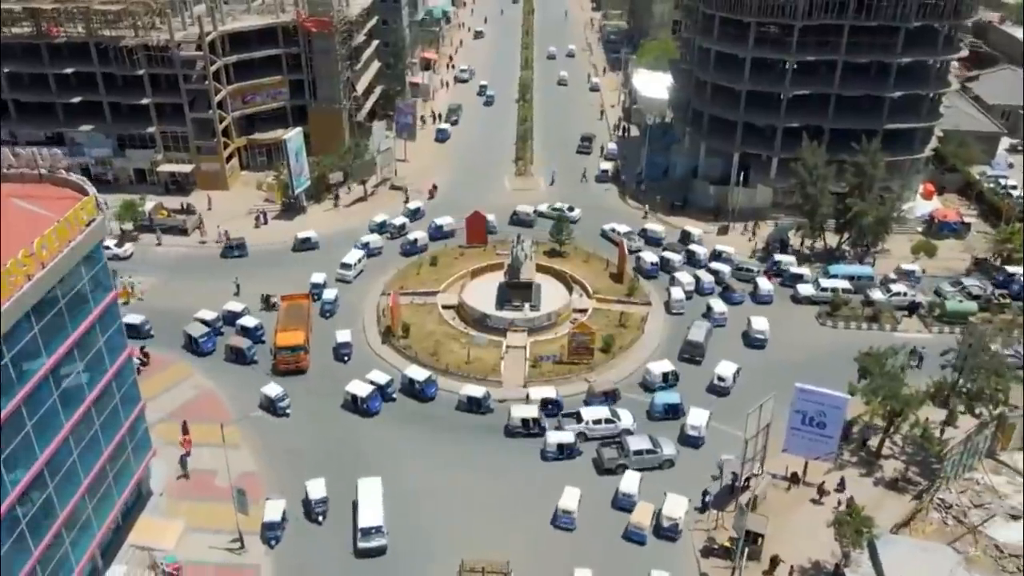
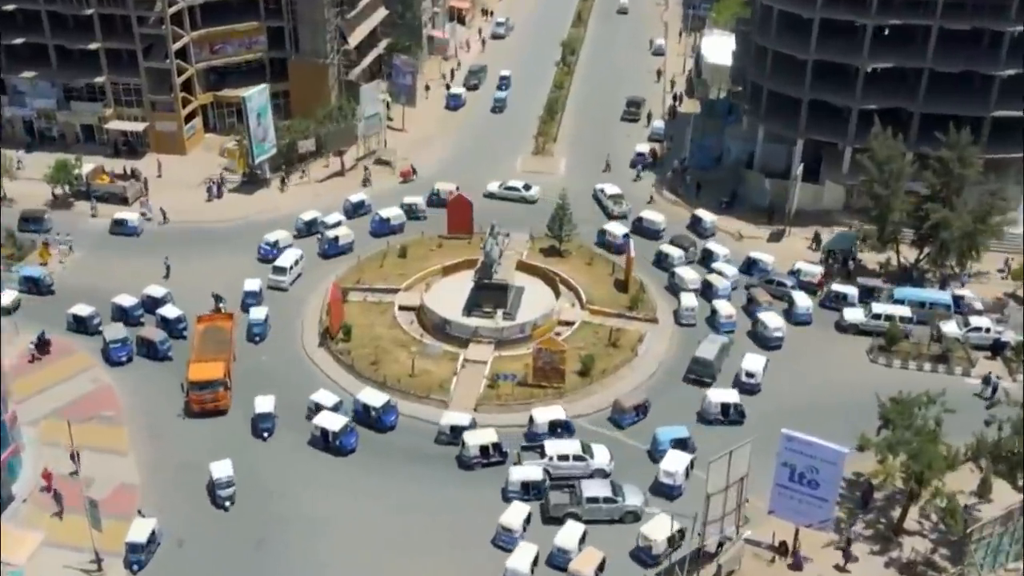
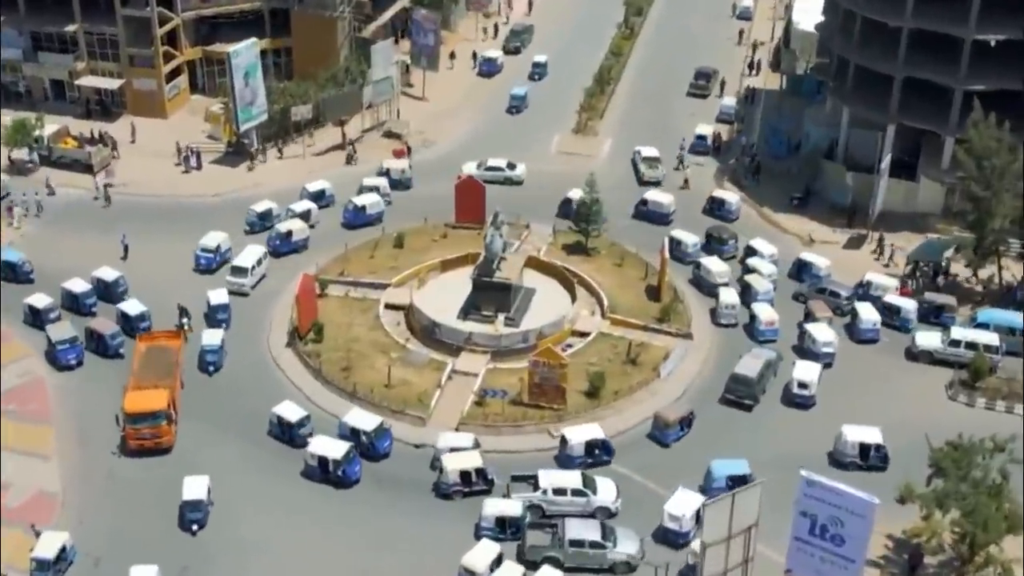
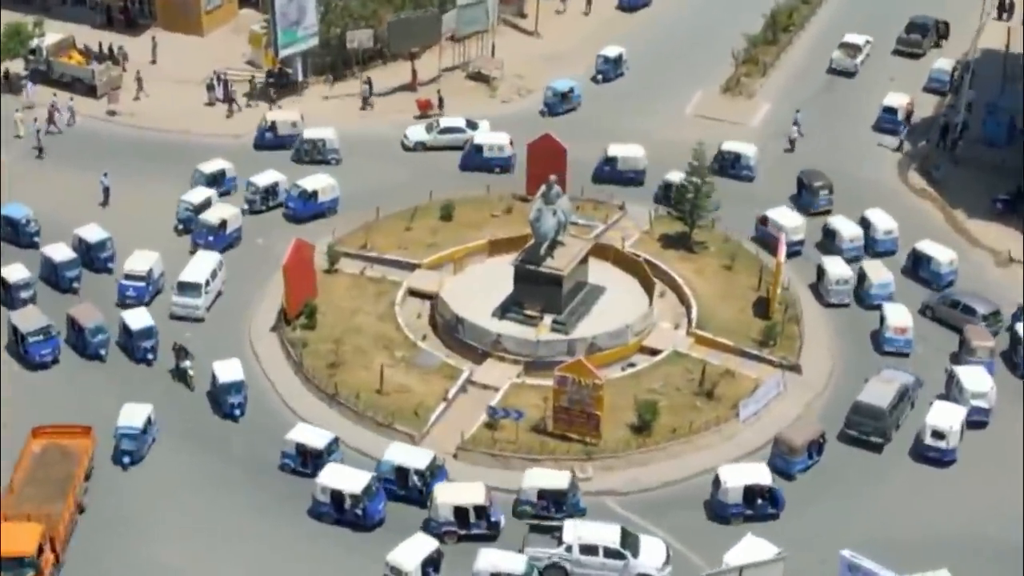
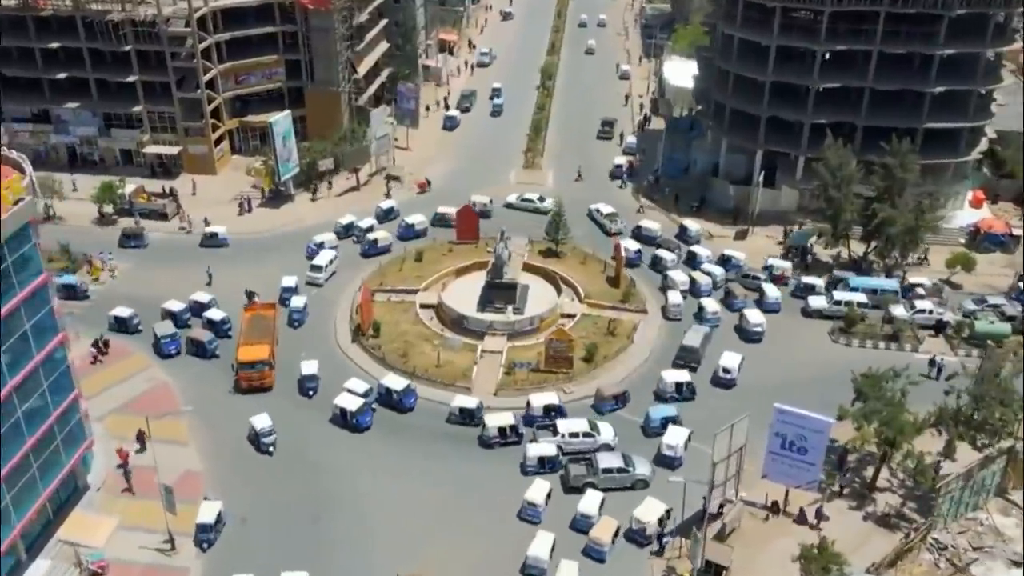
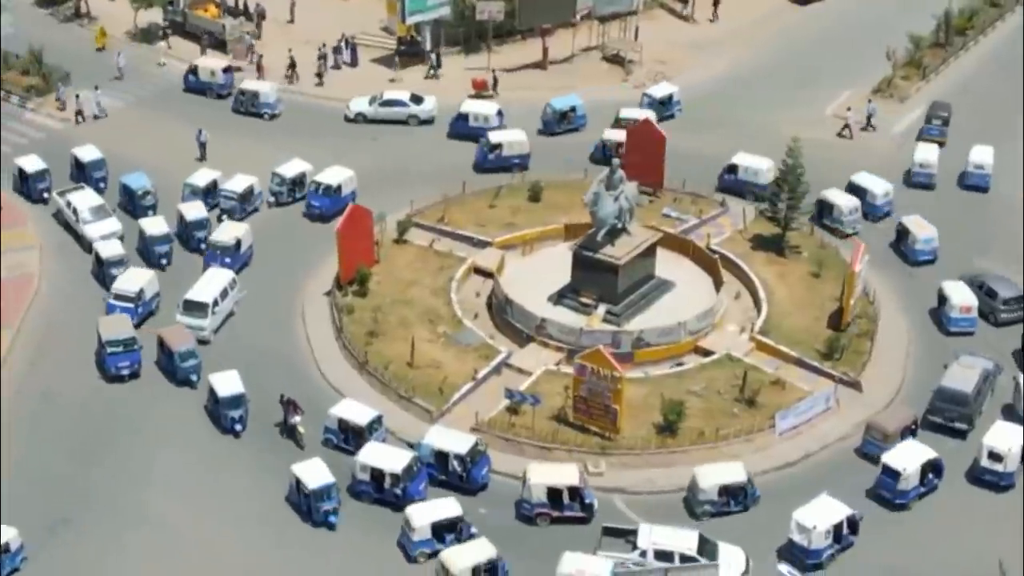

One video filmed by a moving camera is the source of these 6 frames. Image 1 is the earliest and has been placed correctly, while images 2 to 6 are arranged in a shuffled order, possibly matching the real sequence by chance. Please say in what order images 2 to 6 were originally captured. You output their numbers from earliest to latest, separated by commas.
5, 2, 3, 4, 6
